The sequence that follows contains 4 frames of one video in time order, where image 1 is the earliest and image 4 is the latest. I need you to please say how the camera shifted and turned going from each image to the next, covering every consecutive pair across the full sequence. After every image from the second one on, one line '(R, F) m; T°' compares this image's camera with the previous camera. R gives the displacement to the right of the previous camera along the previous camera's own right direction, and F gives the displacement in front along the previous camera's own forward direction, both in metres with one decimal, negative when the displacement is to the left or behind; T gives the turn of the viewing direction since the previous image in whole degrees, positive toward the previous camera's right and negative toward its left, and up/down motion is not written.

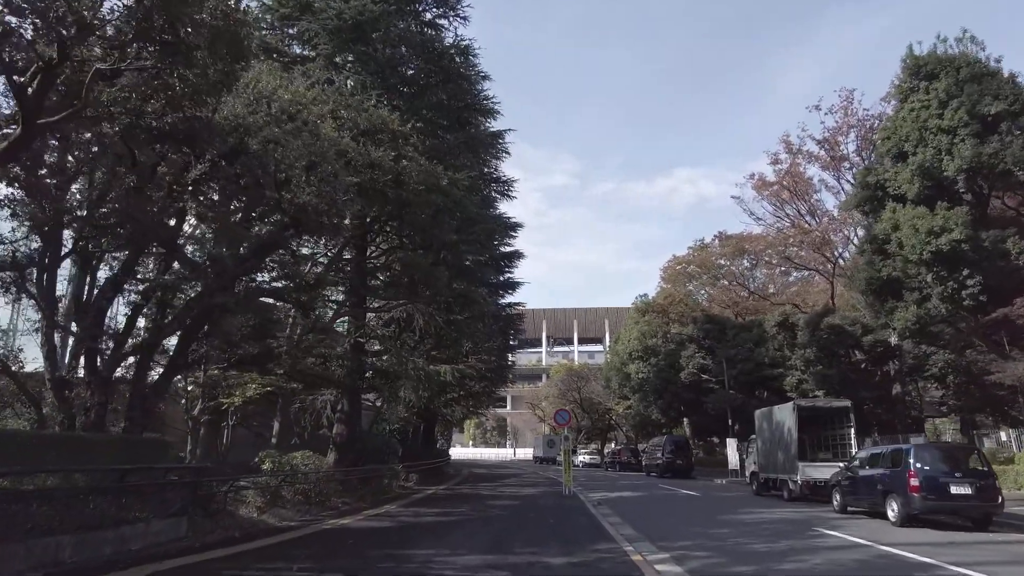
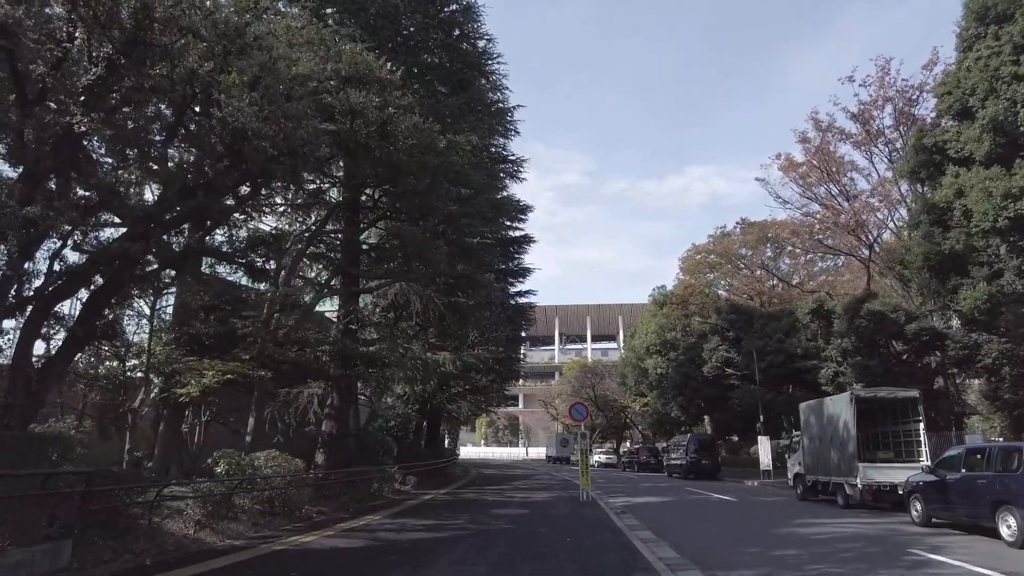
(+0.1, +2.7) m; -1°
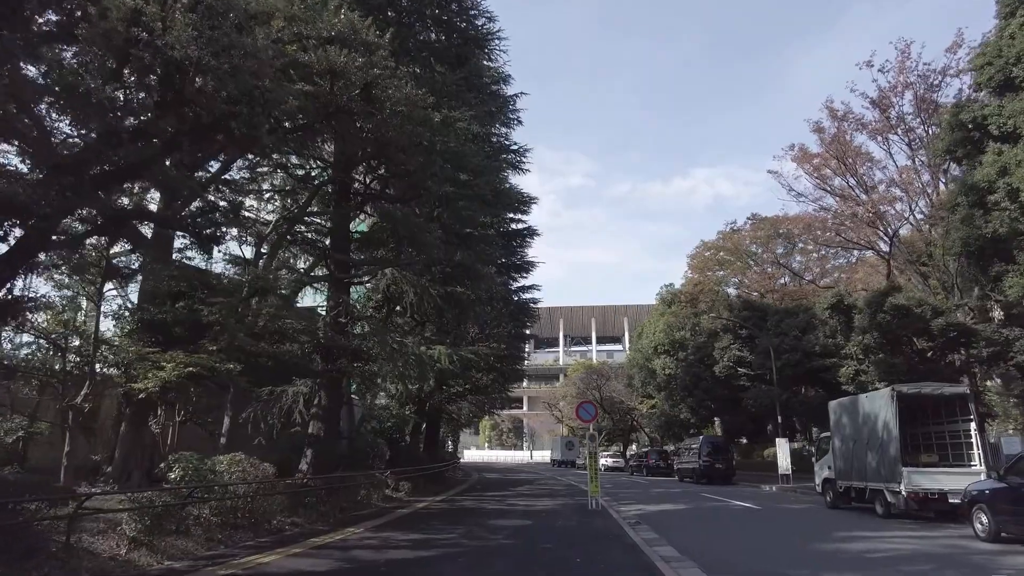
(+0.1, +1.7) m; 0°
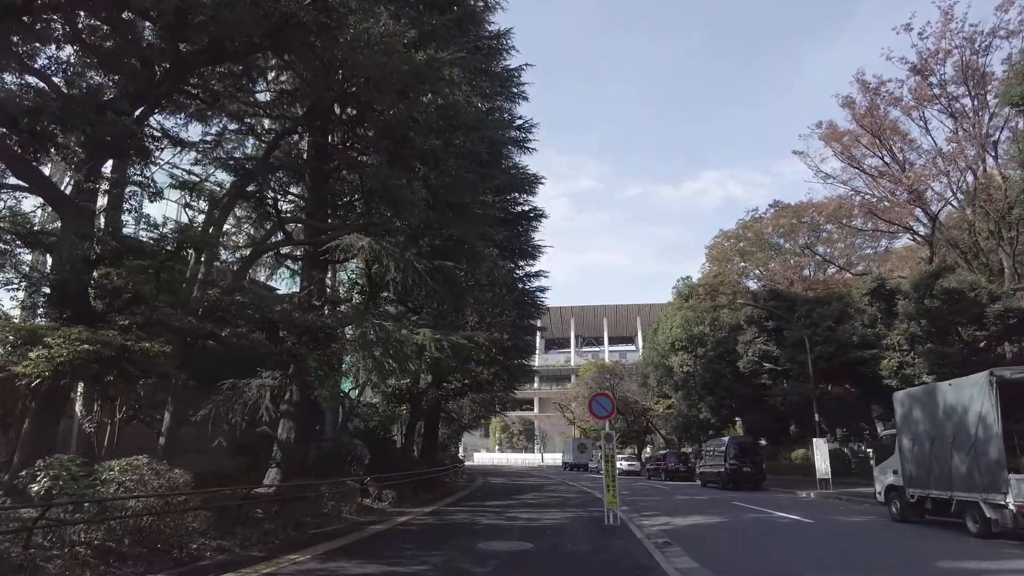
(+0.3, +2.9) m; -1°
